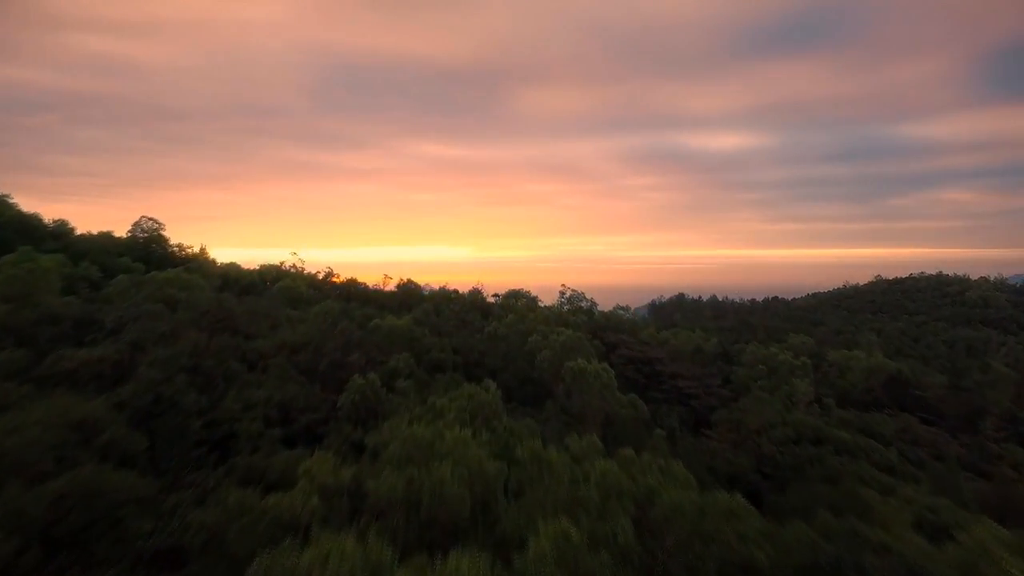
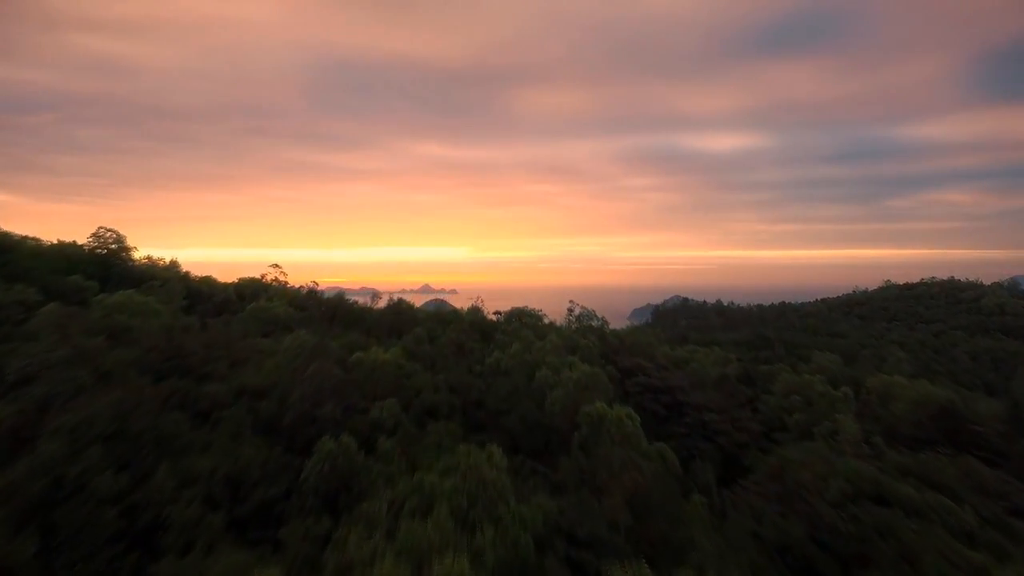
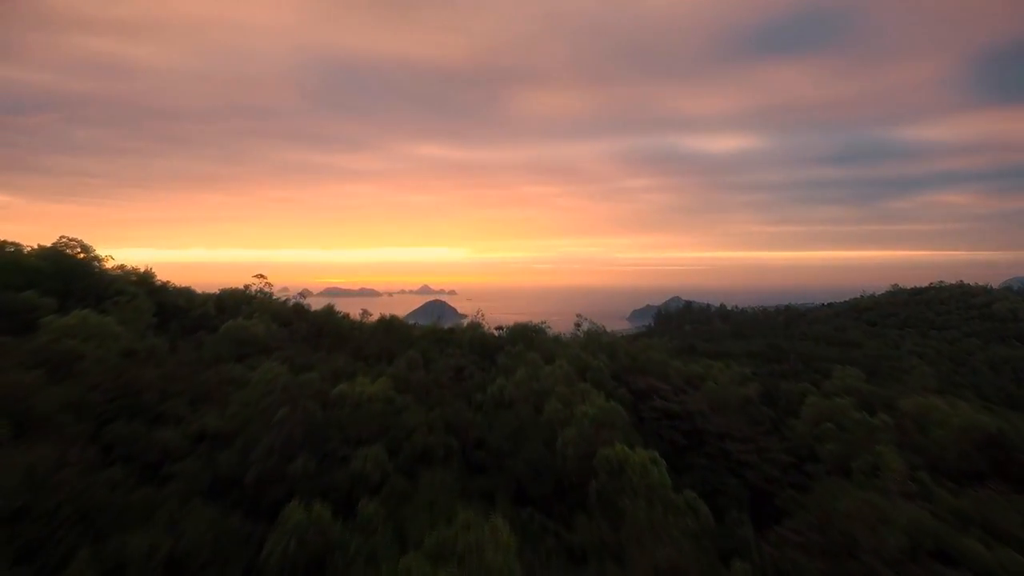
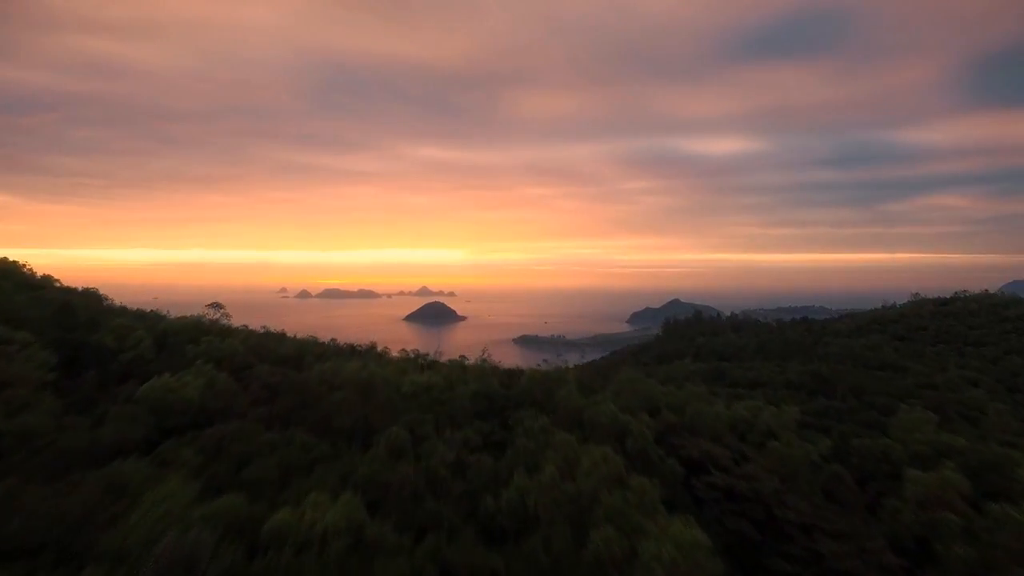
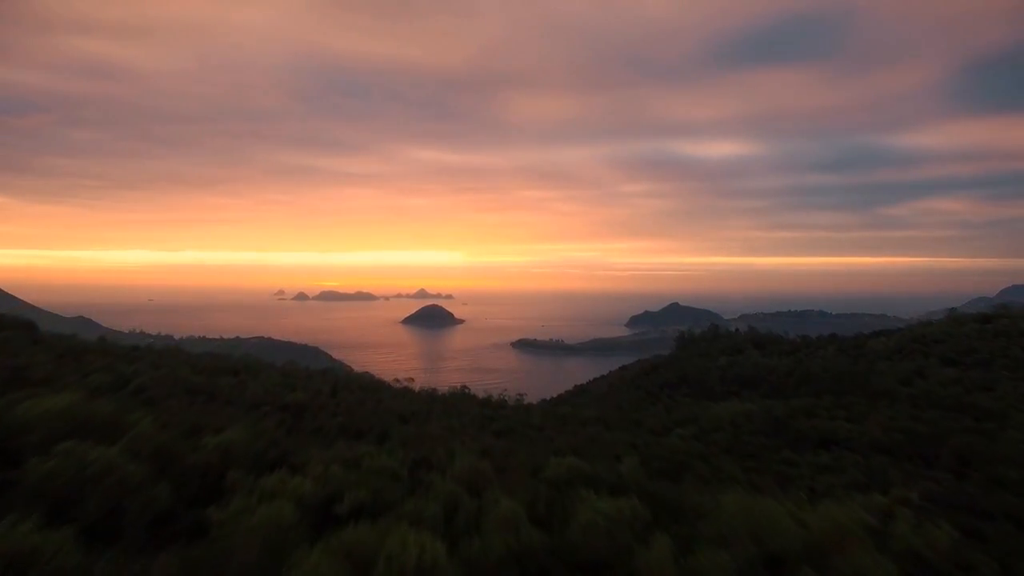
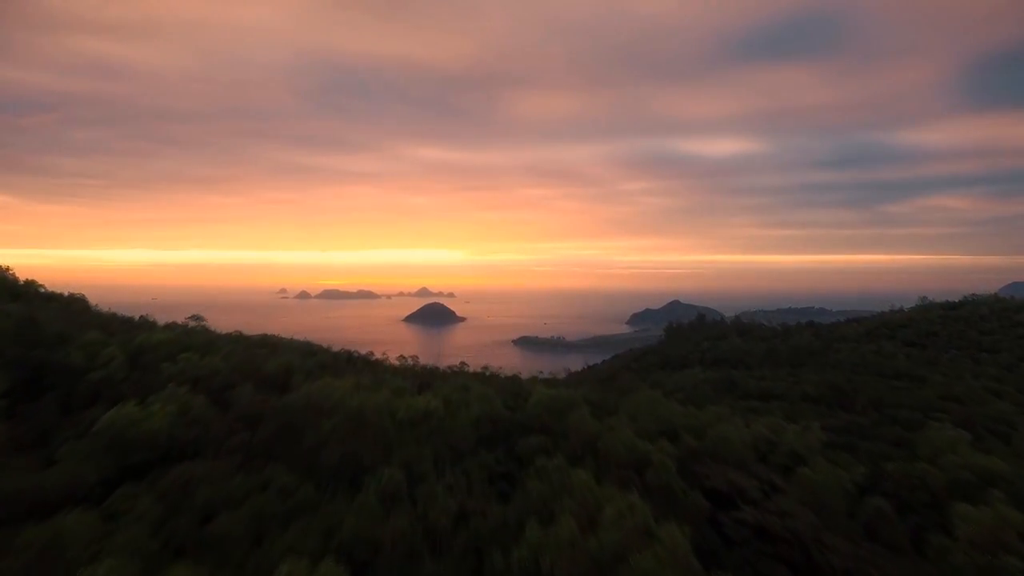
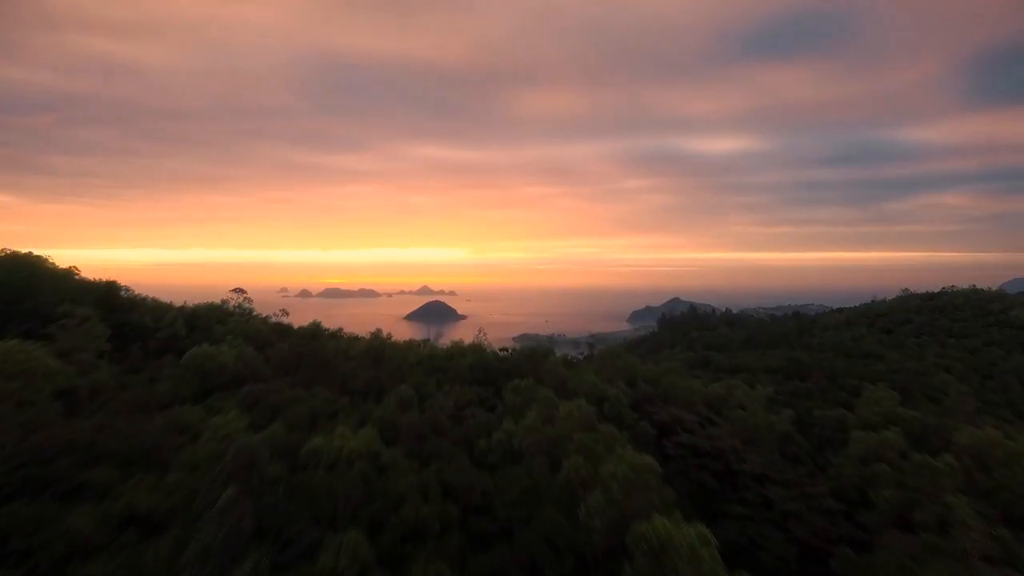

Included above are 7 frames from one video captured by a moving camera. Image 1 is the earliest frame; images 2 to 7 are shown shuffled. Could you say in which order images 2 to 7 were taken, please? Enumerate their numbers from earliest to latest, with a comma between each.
2, 3, 7, 4, 6, 5
